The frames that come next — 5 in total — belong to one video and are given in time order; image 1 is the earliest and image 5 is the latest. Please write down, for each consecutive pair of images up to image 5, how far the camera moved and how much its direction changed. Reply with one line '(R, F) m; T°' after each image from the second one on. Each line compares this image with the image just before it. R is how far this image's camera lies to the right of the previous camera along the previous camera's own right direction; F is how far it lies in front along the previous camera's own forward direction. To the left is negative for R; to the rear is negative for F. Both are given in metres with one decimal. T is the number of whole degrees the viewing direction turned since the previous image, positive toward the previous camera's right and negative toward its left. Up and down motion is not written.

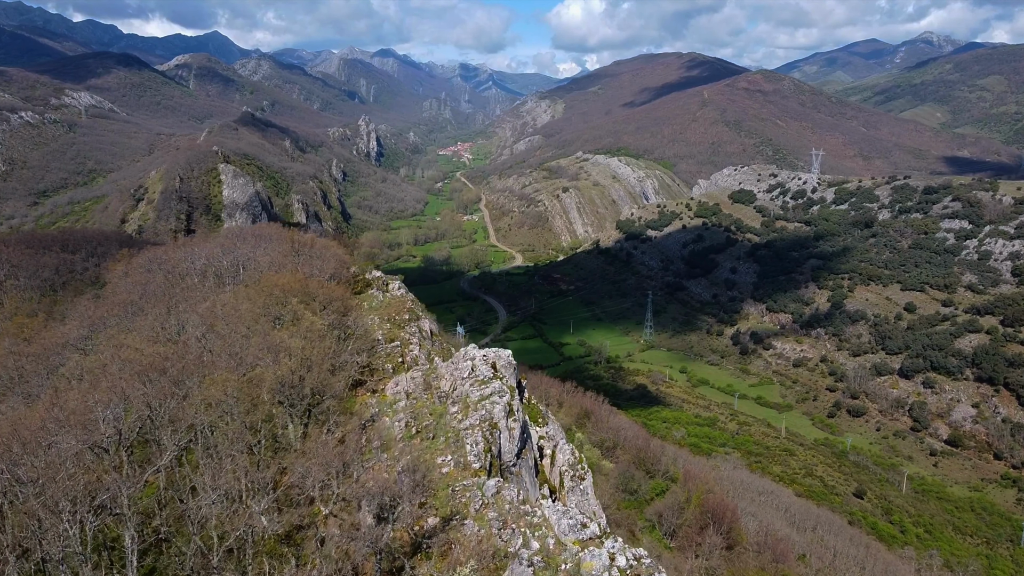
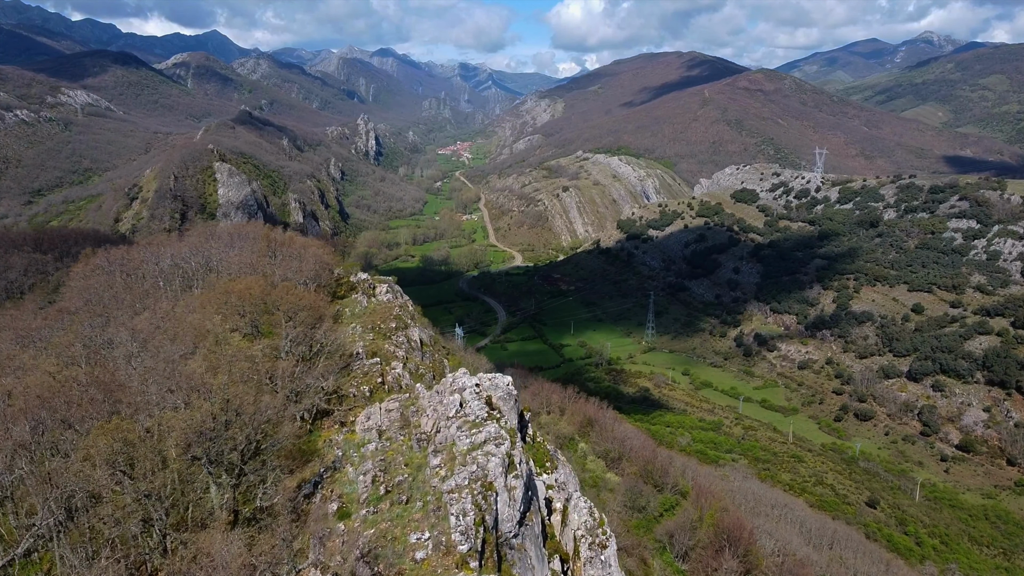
(0.0, +1.7) m; 0°
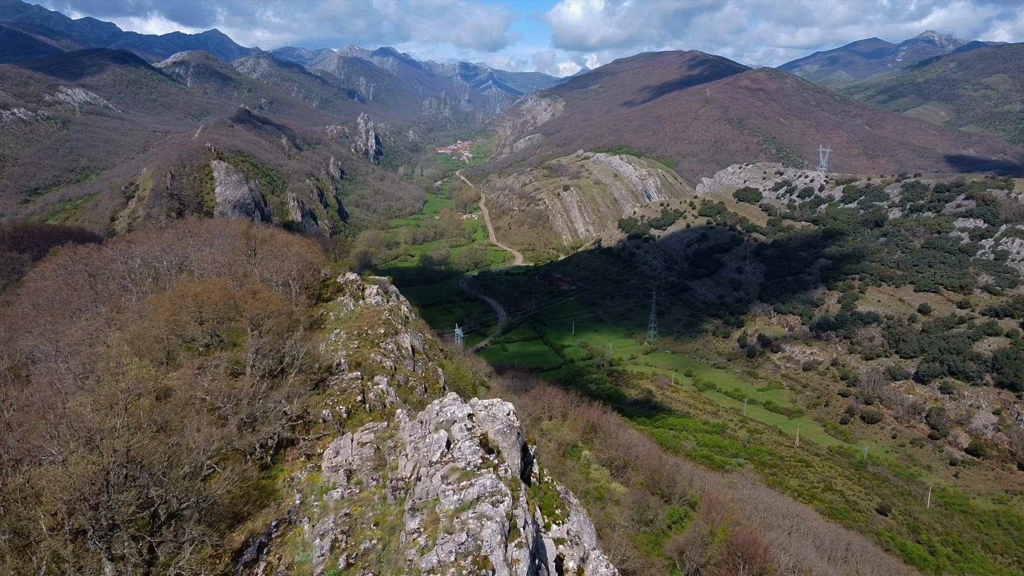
(0.0, +1.3) m; 0°
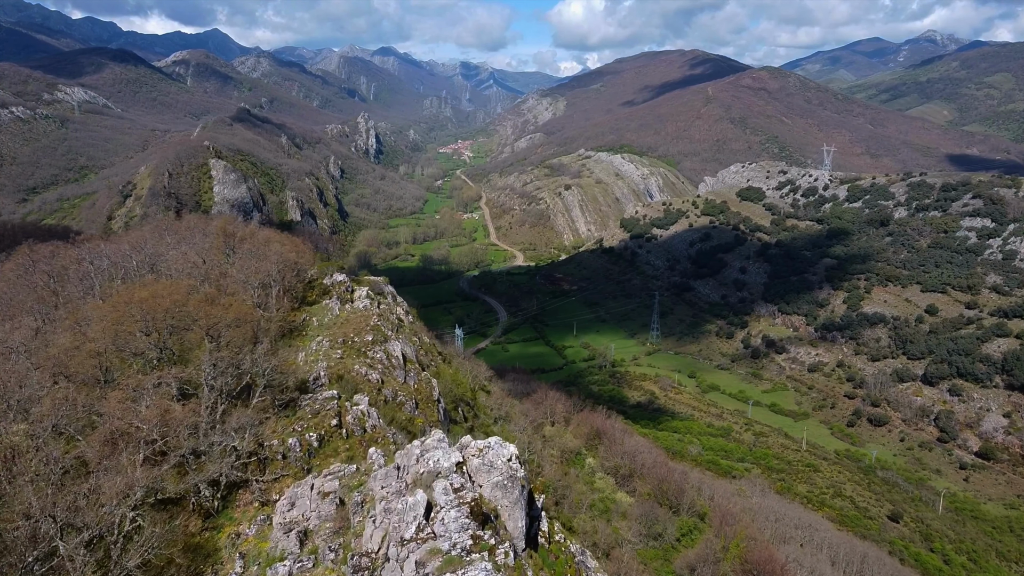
(0.0, +1.2) m; 0°
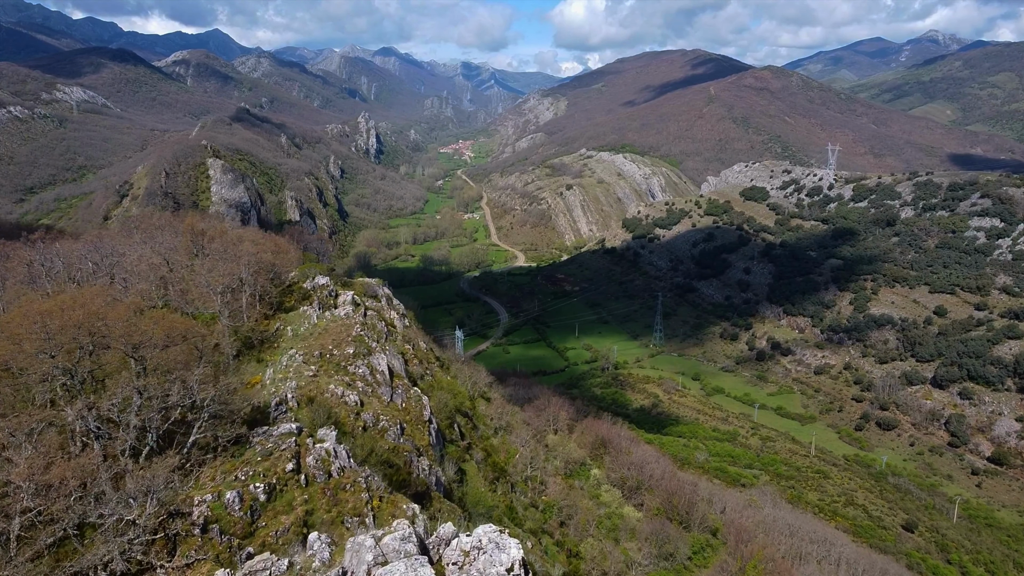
(0.0, +1.4) m; 0°
